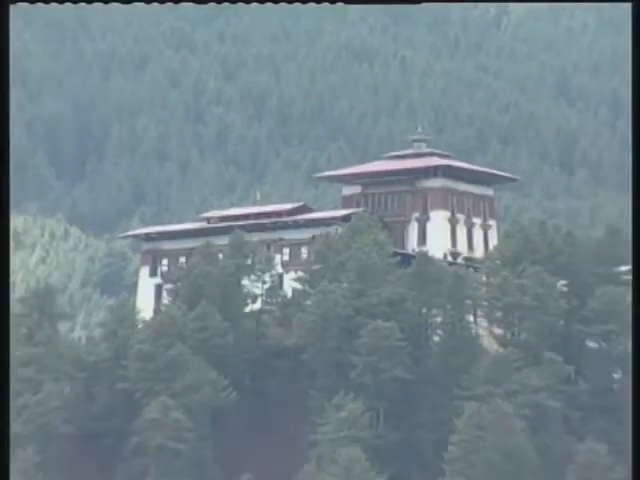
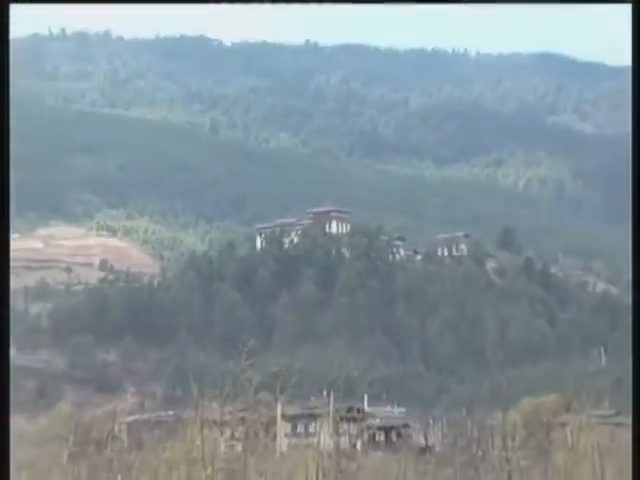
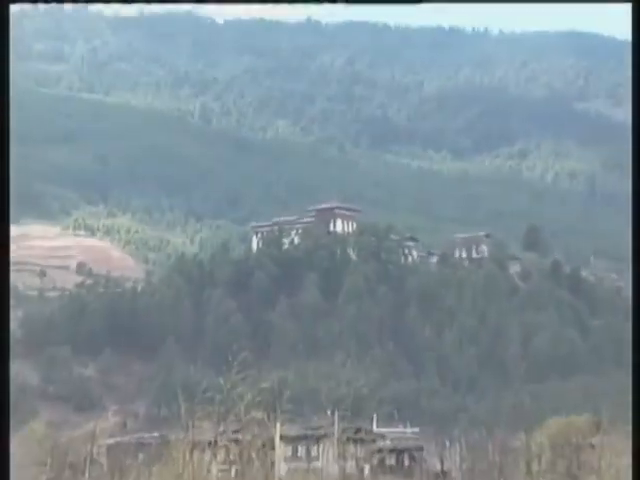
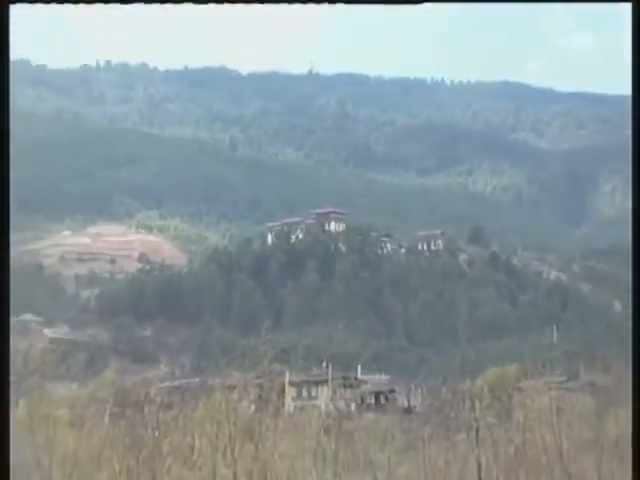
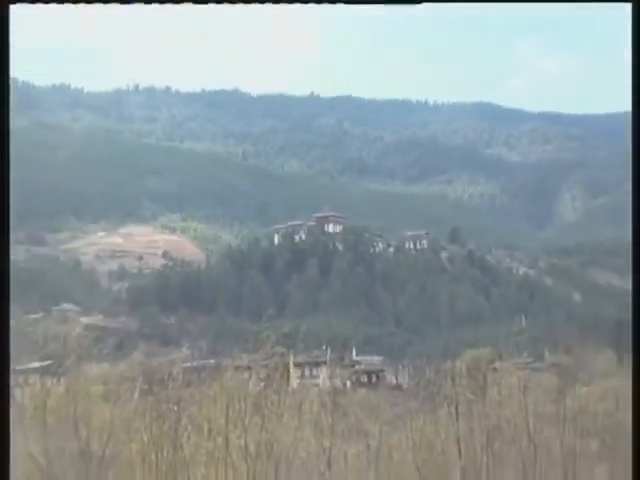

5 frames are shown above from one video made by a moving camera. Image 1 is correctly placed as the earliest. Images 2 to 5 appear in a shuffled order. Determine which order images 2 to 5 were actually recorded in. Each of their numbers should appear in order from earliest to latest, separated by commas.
3, 2, 4, 5
